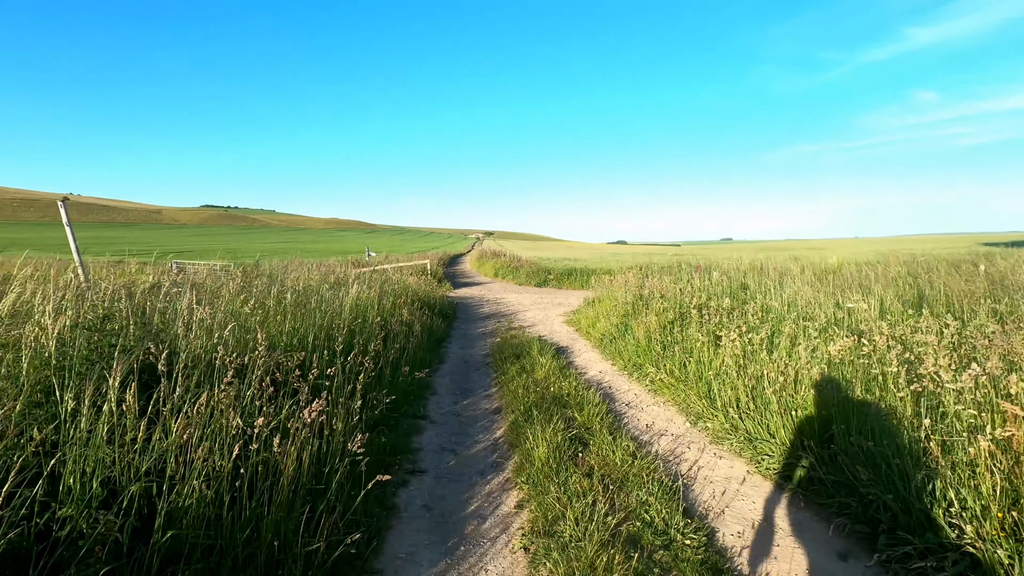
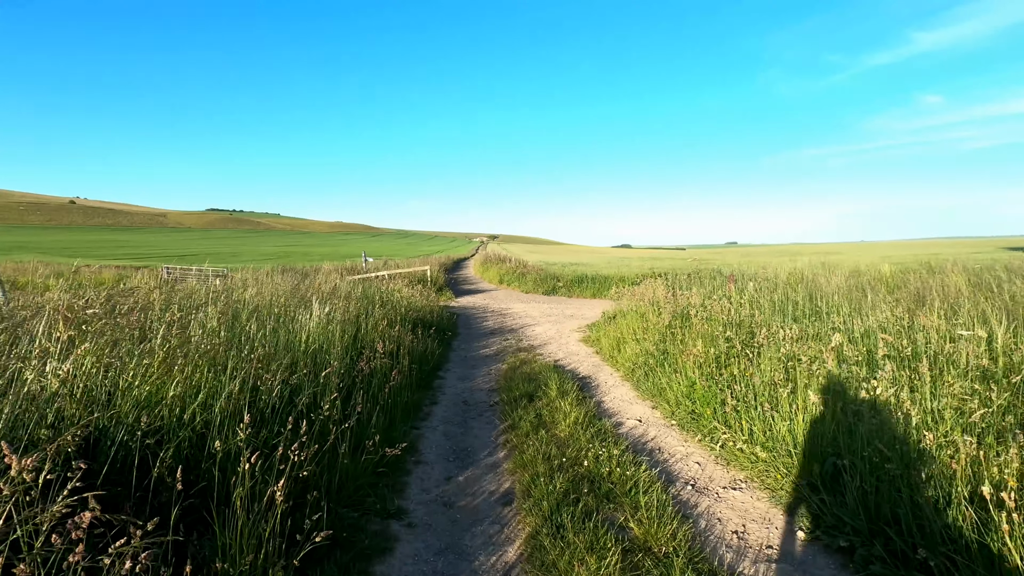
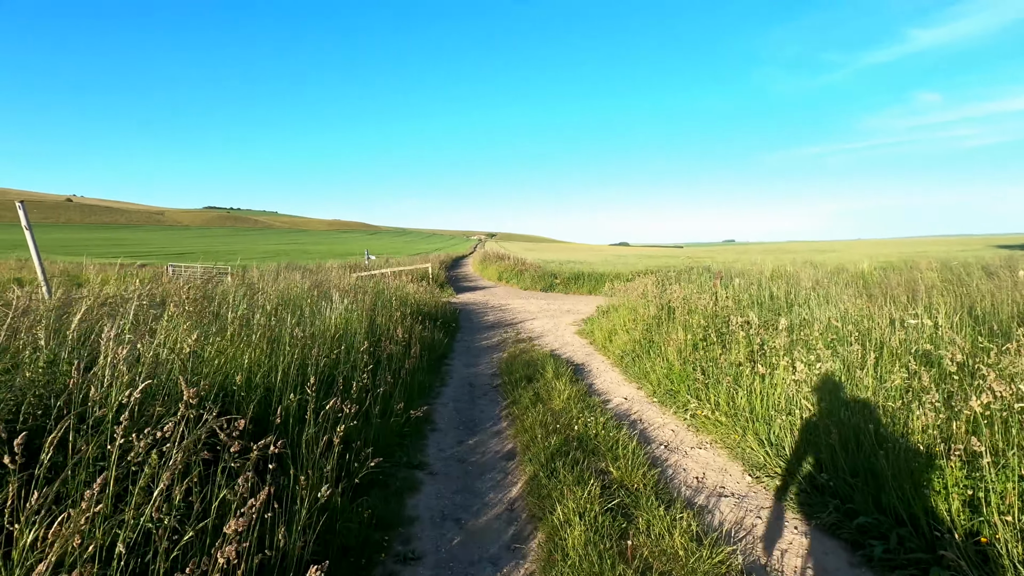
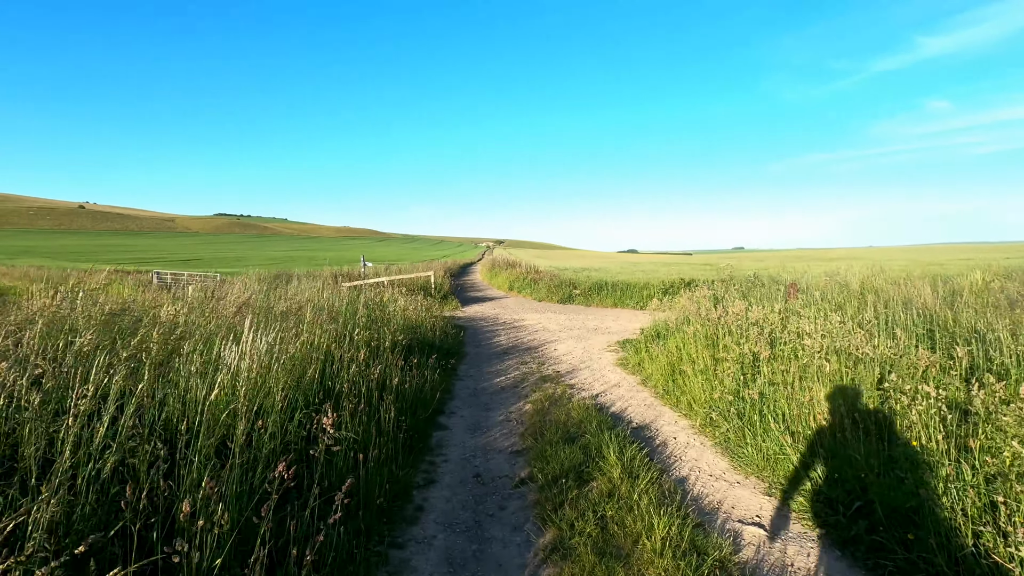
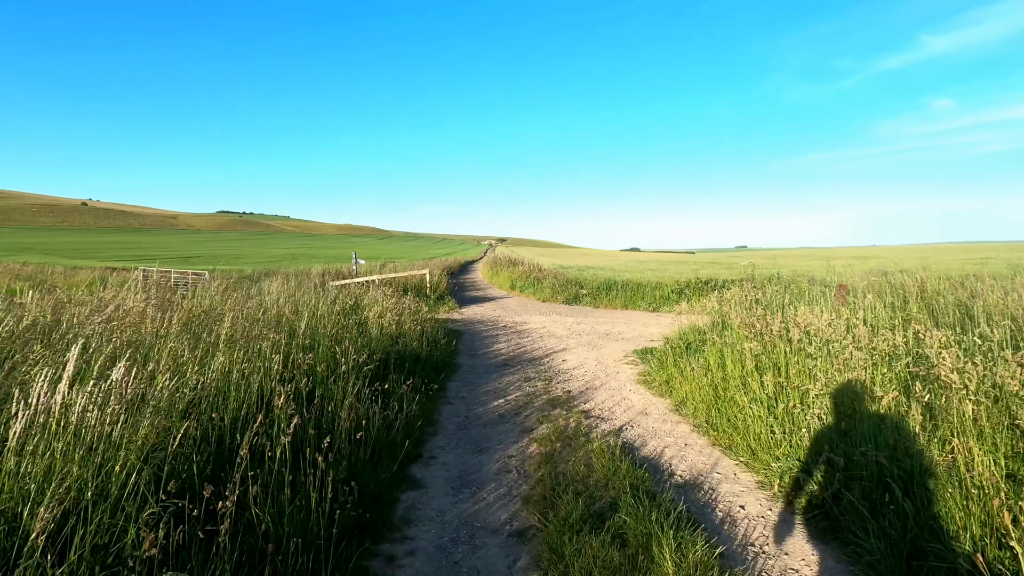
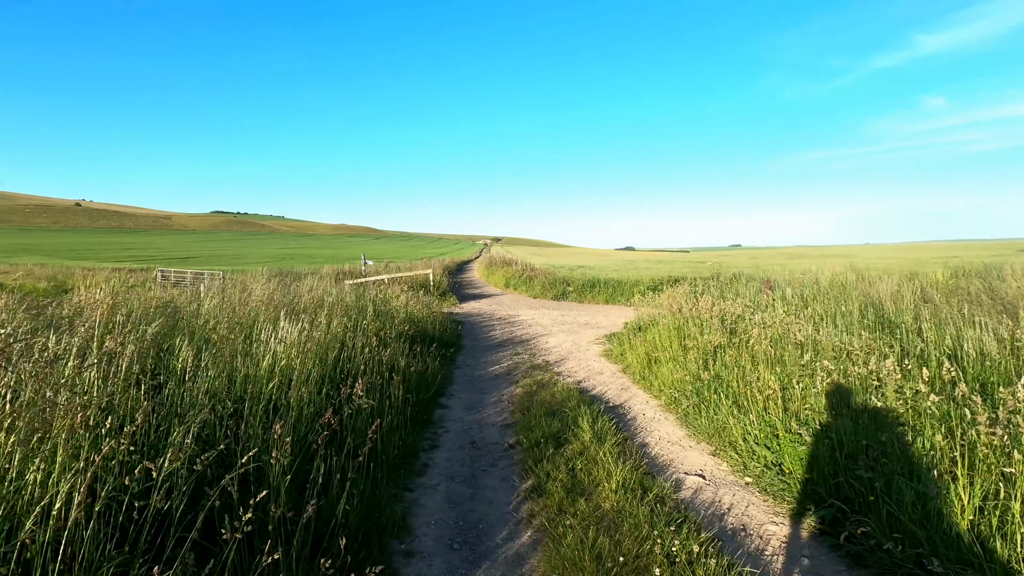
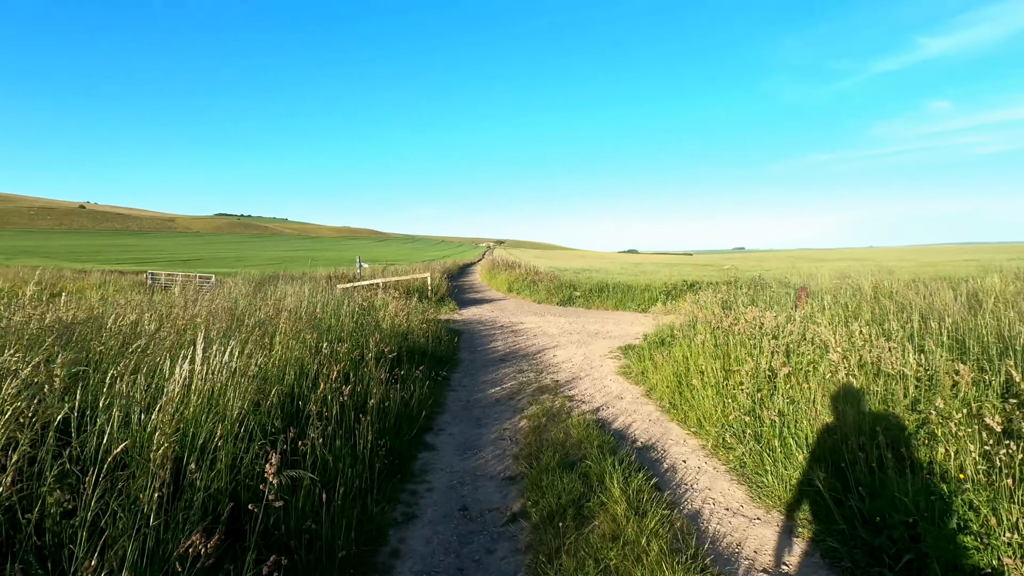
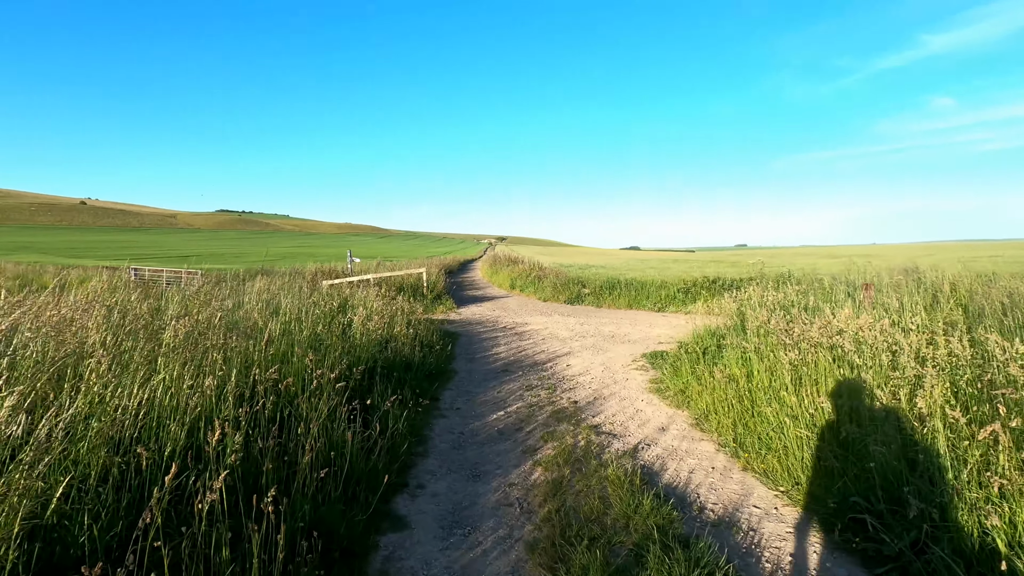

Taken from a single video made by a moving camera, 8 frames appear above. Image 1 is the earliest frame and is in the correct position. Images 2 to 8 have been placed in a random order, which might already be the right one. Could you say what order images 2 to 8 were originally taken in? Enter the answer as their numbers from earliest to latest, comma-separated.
3, 2, 6, 4, 7, 5, 8
